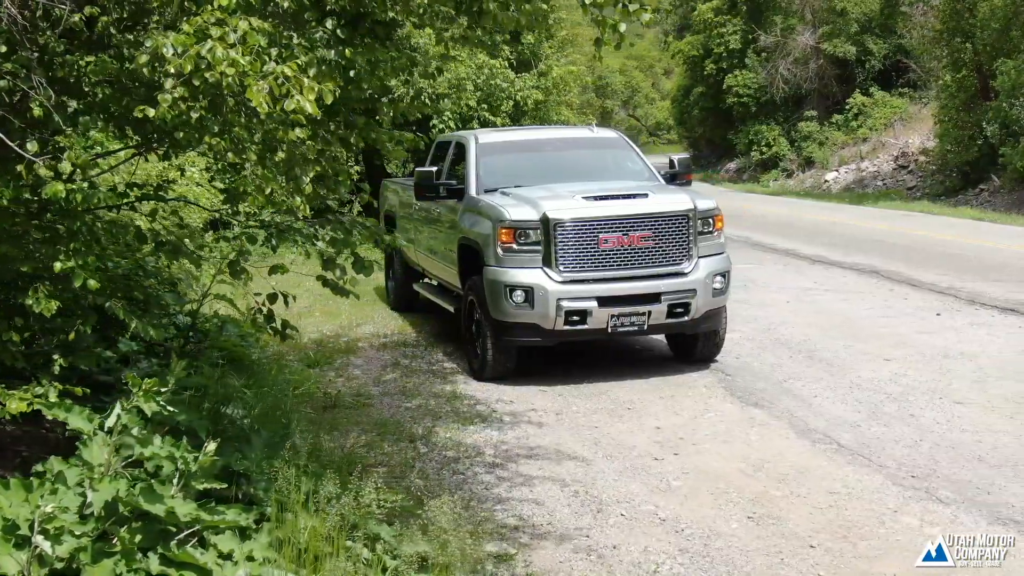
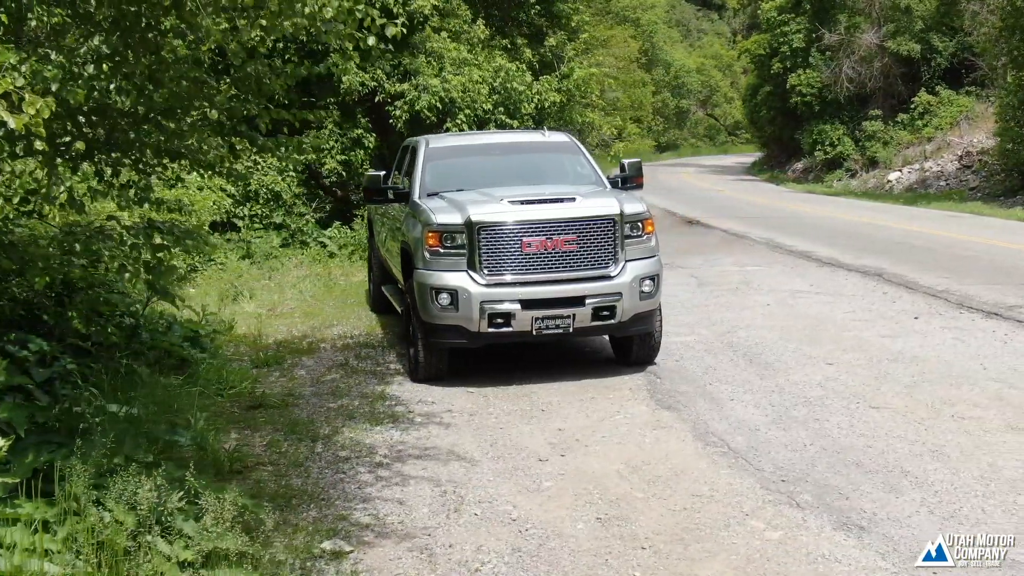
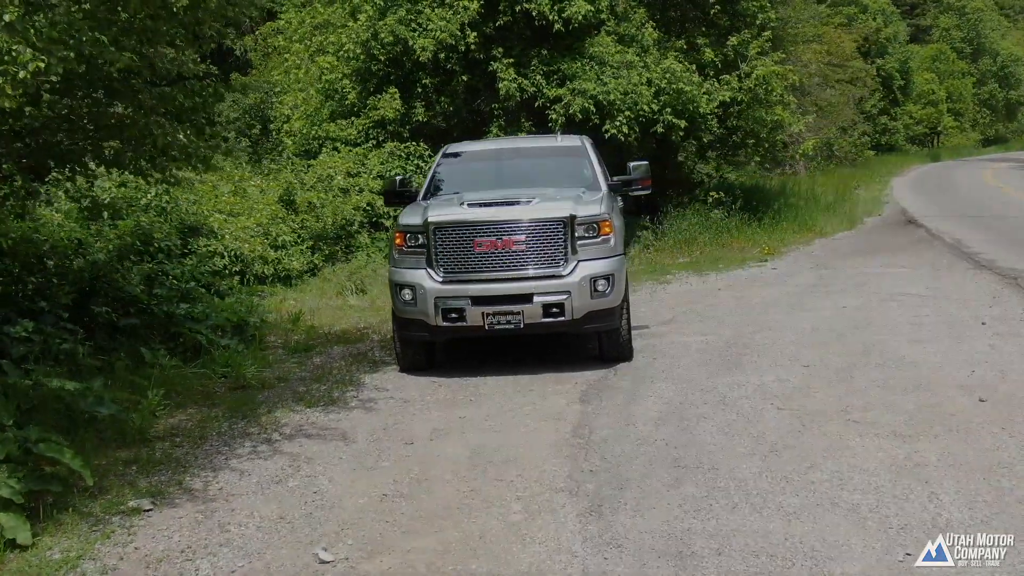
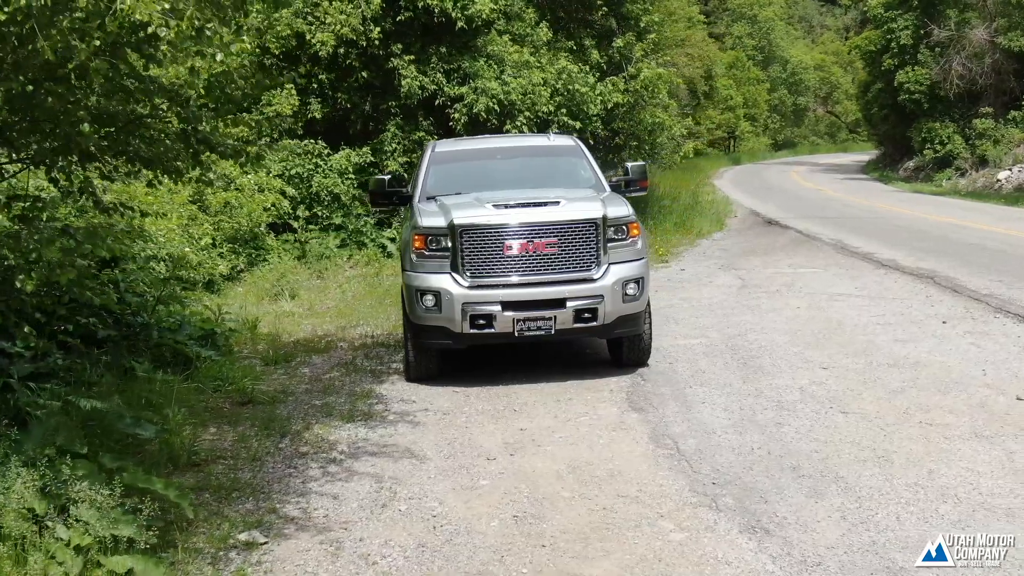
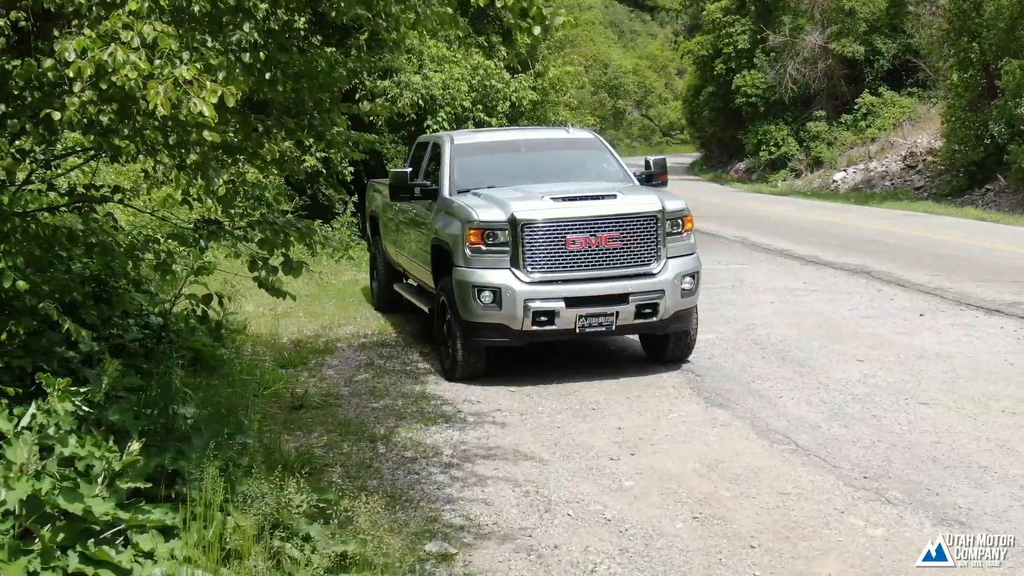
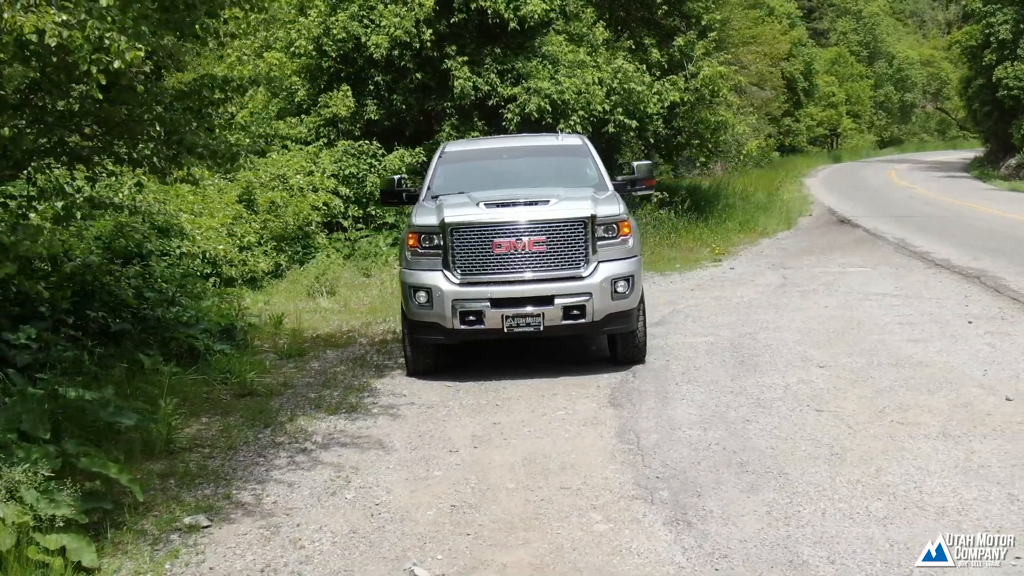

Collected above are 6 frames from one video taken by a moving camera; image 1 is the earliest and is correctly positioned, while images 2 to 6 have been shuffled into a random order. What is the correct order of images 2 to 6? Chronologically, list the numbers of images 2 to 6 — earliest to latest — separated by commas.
5, 2, 4, 6, 3
